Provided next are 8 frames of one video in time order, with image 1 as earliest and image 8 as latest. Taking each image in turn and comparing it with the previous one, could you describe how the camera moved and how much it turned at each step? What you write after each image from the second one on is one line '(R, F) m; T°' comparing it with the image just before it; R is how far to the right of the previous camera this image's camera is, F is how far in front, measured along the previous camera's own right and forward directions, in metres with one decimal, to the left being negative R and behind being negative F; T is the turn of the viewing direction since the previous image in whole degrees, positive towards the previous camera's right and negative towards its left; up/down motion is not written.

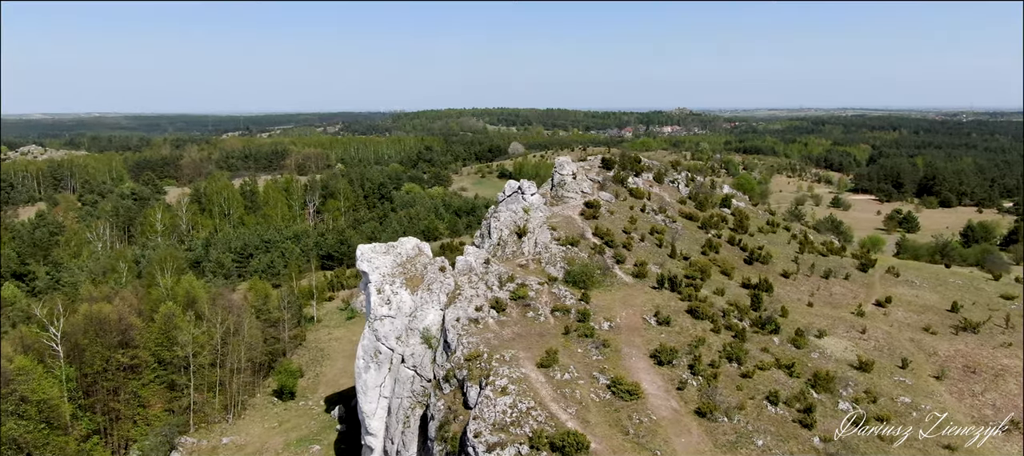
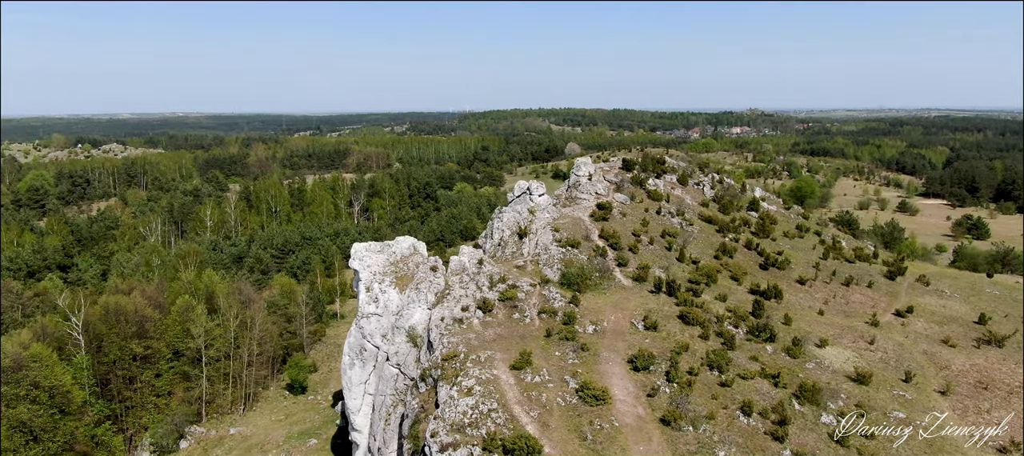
(+3.2, +0.2) m; -4°
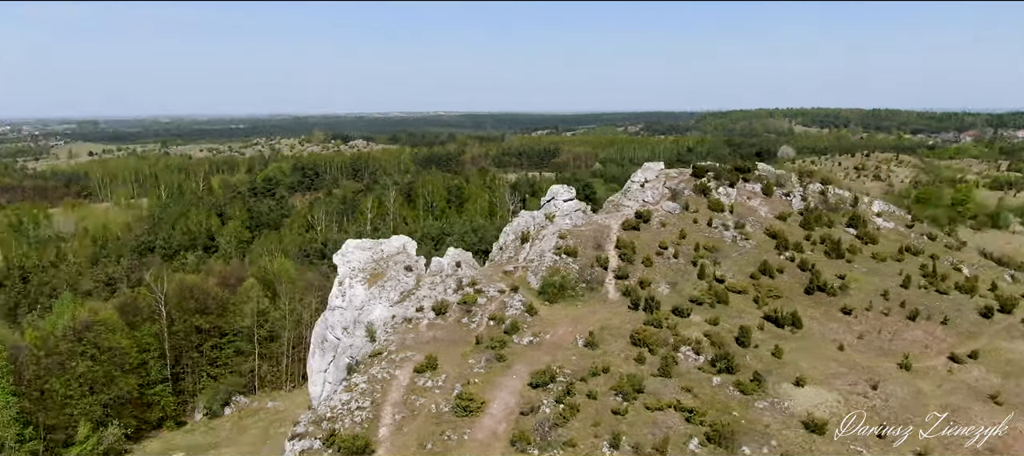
(+11.7, +1.4) m; -15°
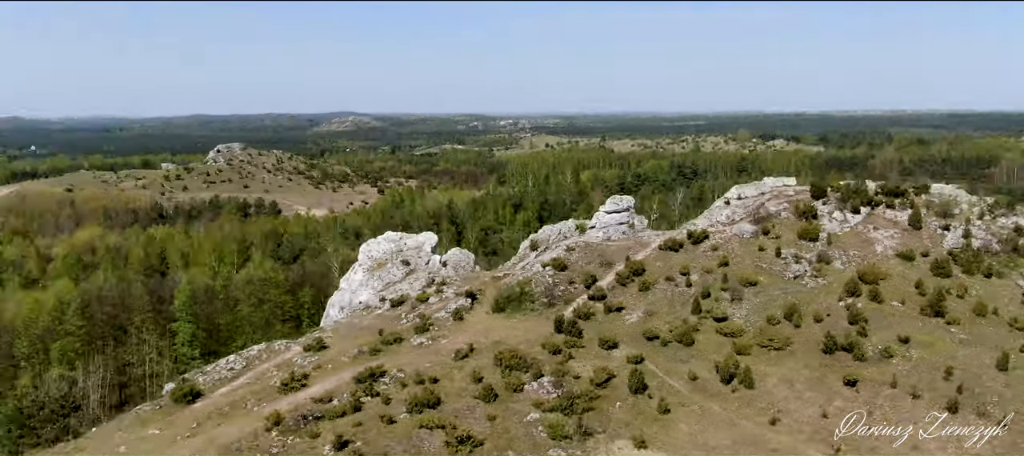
(+22.6, +5.9) m; -32°
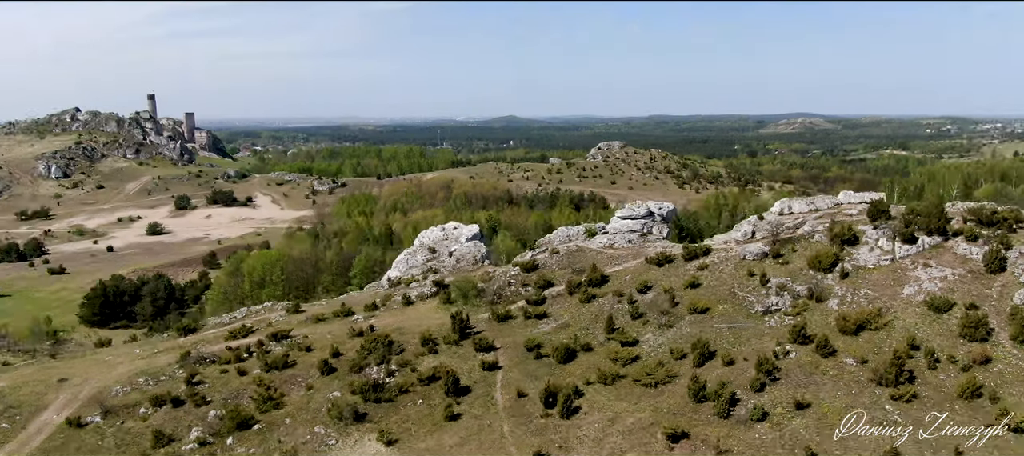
(+20.4, +5.7) m; -28°
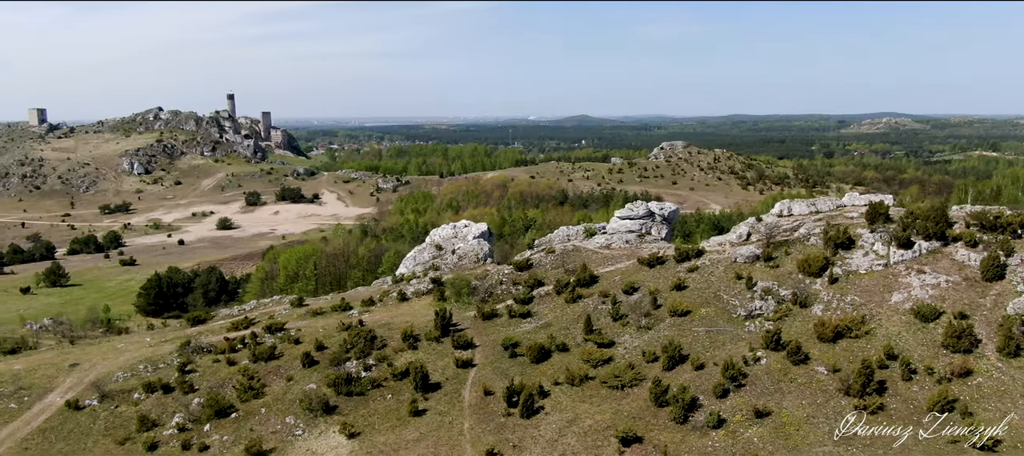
(+3.4, +0.1) m; -4°
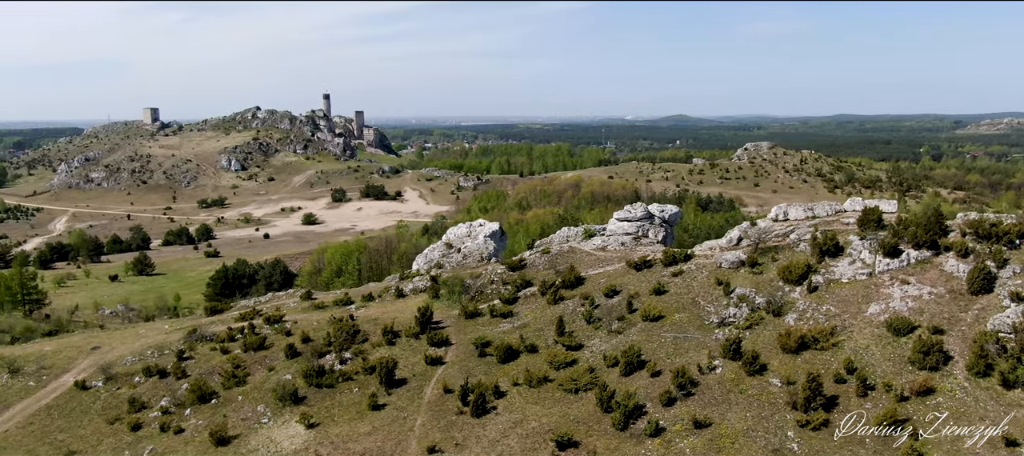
(+4.3, 0.0) m; -6°
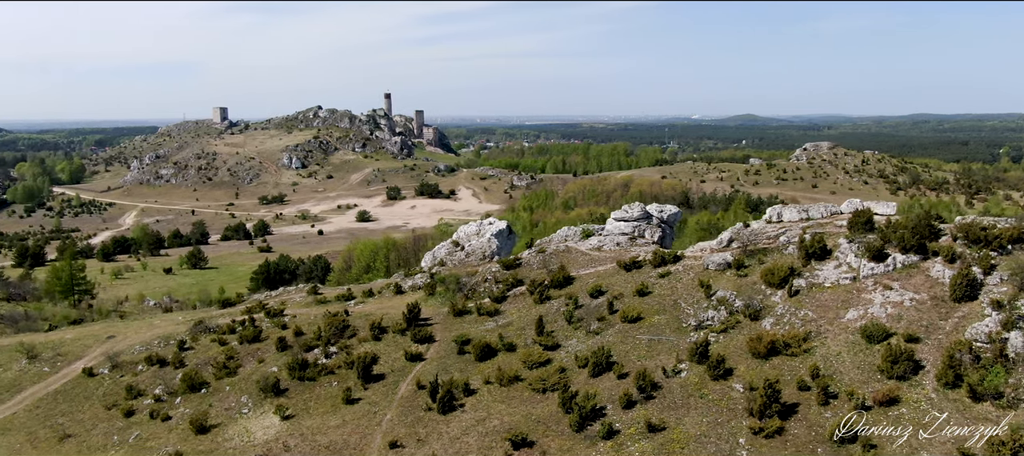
(+3.0, 0.0) m; -4°
